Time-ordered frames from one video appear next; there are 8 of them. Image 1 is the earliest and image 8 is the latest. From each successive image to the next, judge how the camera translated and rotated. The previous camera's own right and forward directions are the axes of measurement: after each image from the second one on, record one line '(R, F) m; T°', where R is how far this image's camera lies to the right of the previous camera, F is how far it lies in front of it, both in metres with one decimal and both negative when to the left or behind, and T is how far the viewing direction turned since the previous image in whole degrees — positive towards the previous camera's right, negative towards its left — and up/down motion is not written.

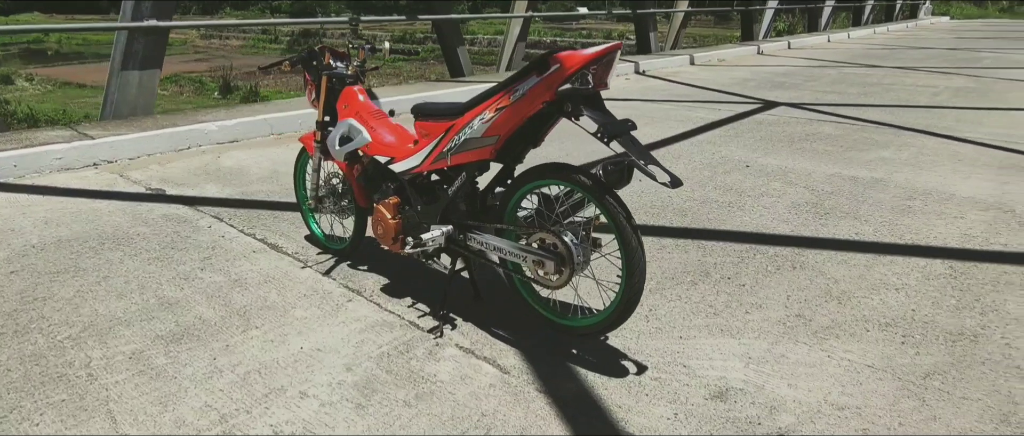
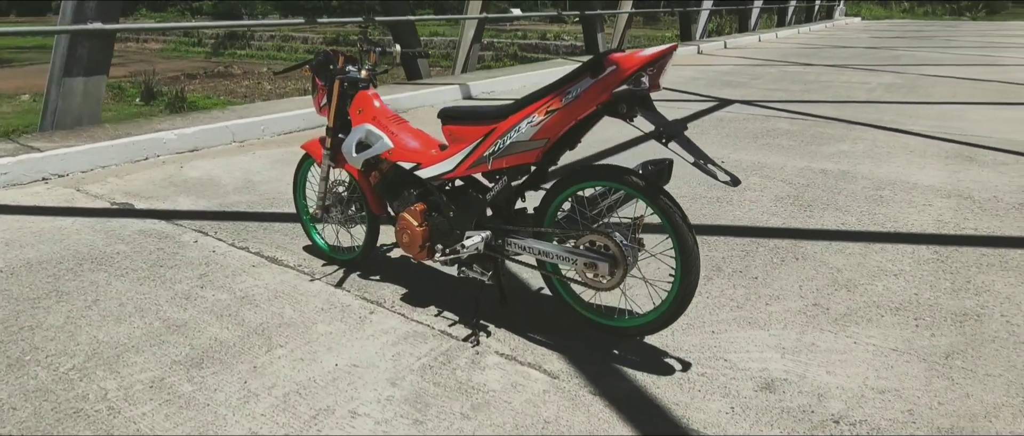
(-0.5, +0.1) m; +6°
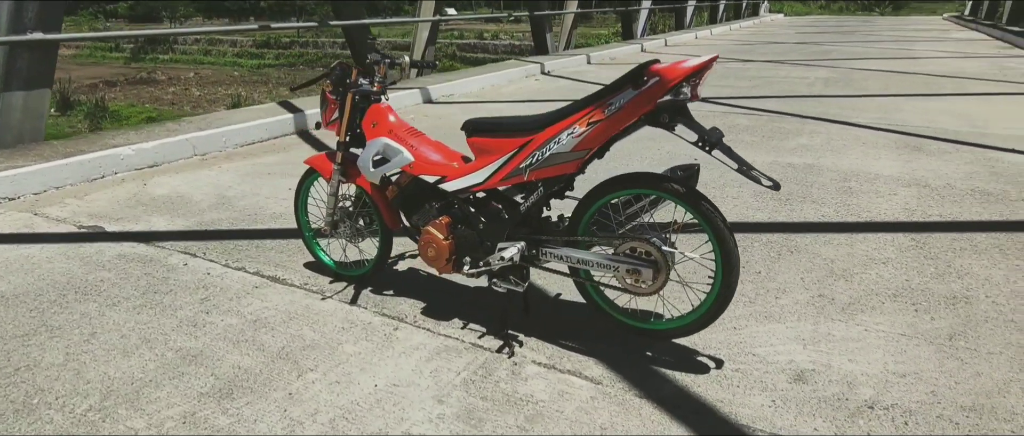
(-0.4, 0.0) m; +6°
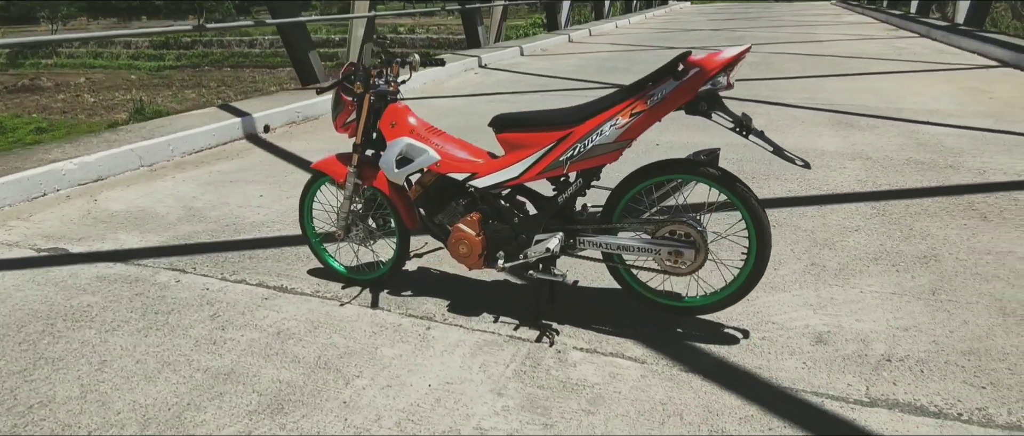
(-0.5, 0.0) m; +7°
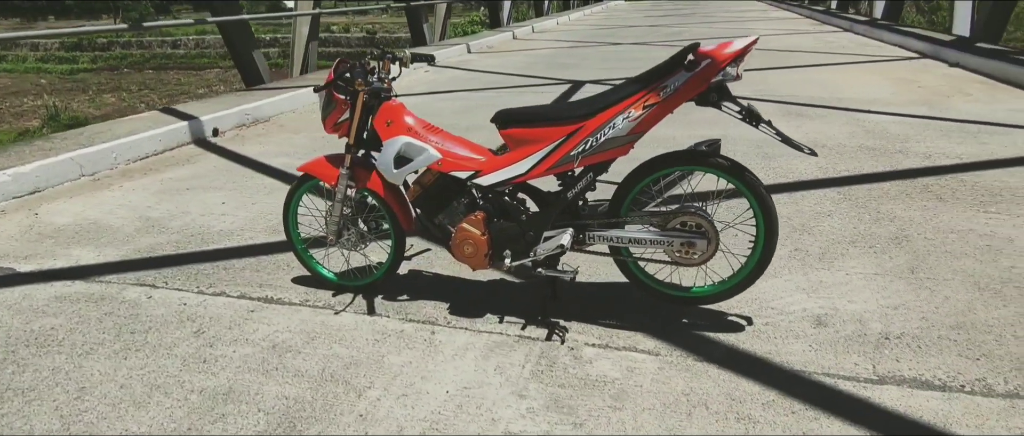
(-0.3, +0.1) m; +6°
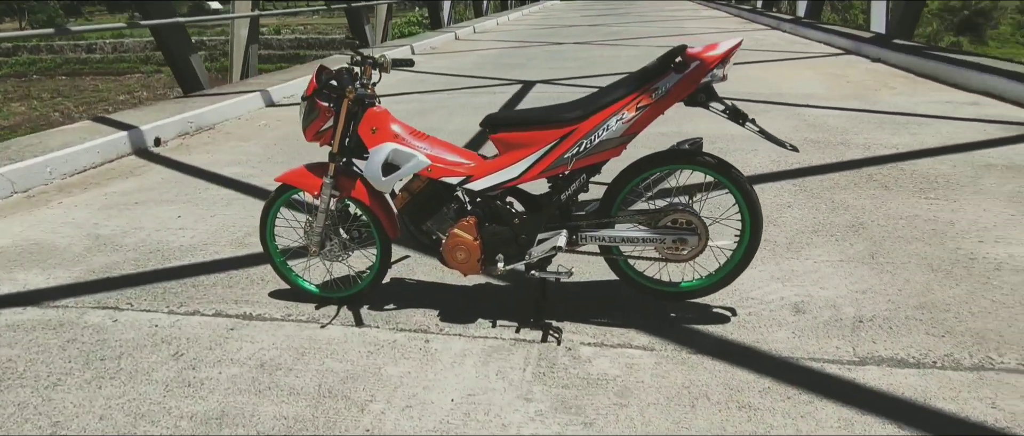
(-0.2, 0.0) m; +6°
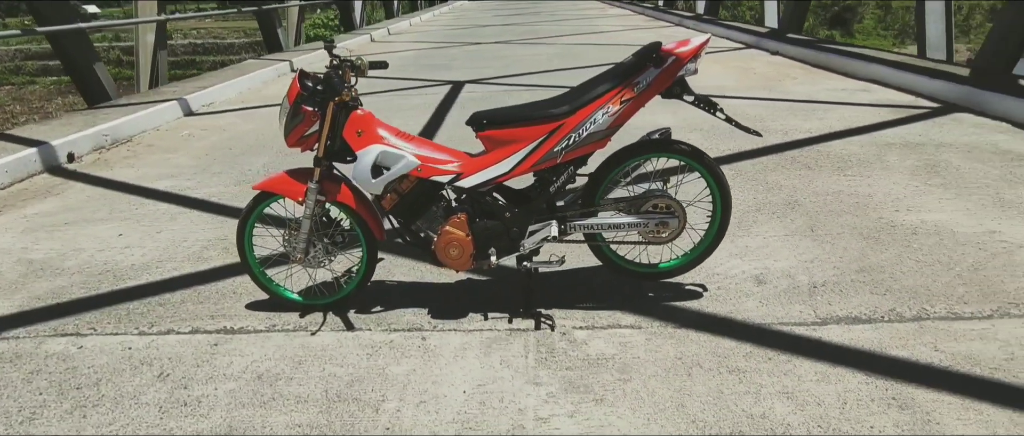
(-0.4, -0.1) m; +8°
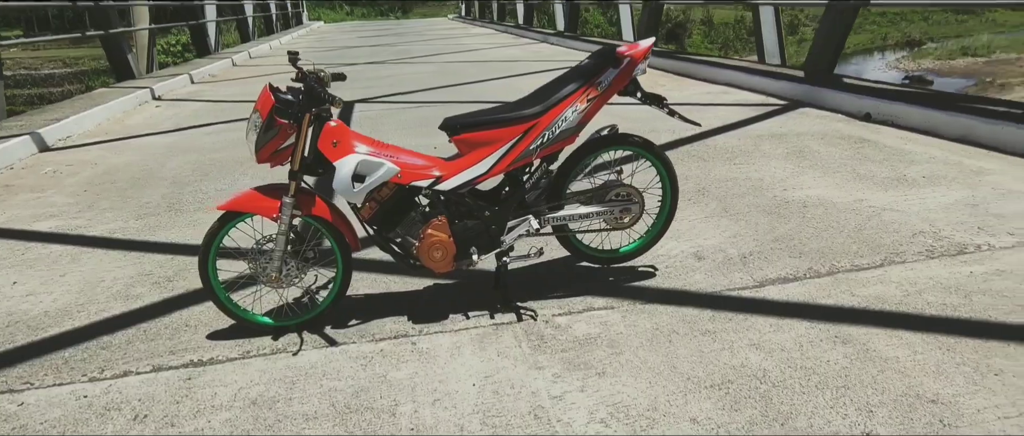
(-0.5, -0.1) m; +12°
